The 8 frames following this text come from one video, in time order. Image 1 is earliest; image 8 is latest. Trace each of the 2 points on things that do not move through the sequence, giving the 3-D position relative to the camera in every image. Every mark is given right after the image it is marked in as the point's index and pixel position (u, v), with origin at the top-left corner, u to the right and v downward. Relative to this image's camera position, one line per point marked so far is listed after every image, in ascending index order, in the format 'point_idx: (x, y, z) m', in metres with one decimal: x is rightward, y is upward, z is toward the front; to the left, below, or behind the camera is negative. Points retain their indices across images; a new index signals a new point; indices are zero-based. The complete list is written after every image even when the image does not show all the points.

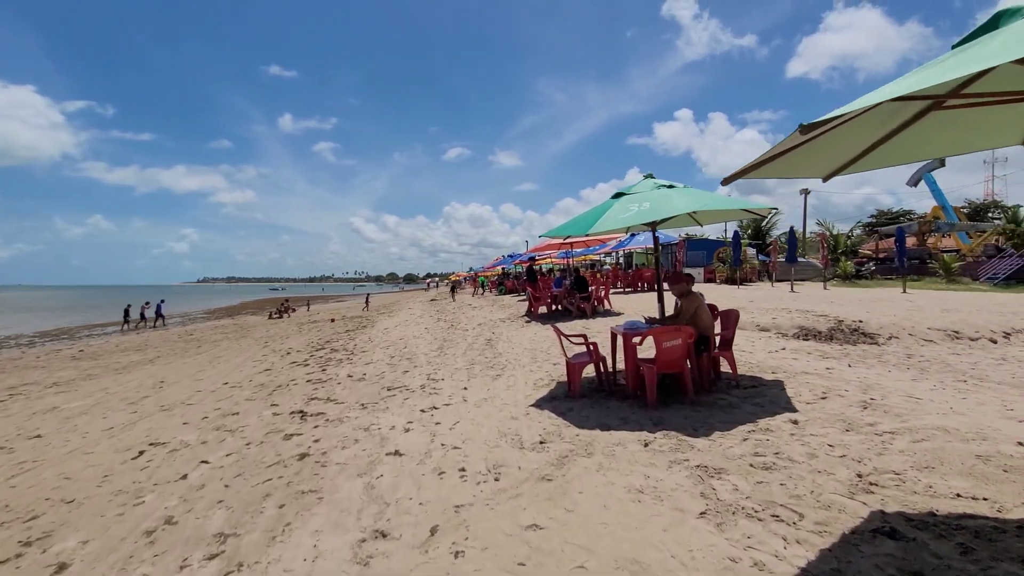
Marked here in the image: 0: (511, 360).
0: (0.0, -1.2, +8.1) m
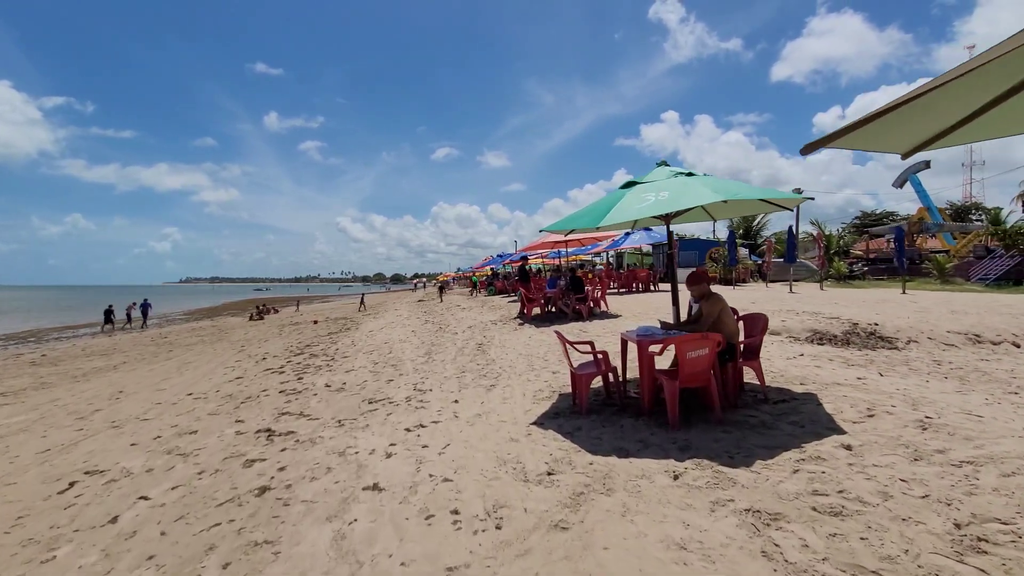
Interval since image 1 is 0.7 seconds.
0: (-0.1, -1.2, +7.4) m
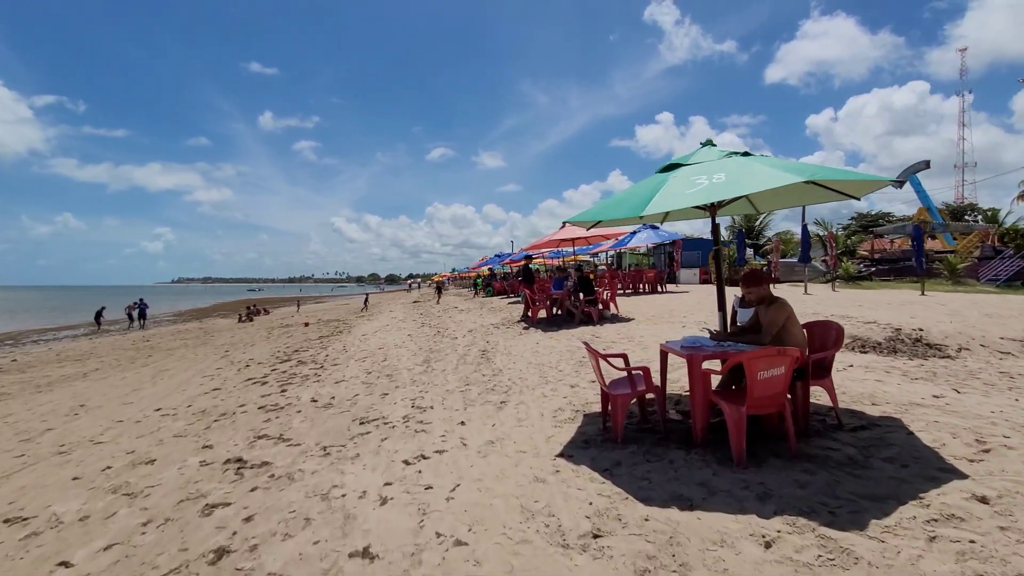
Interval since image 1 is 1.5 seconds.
0: (+0.1, -1.3, +6.6) m
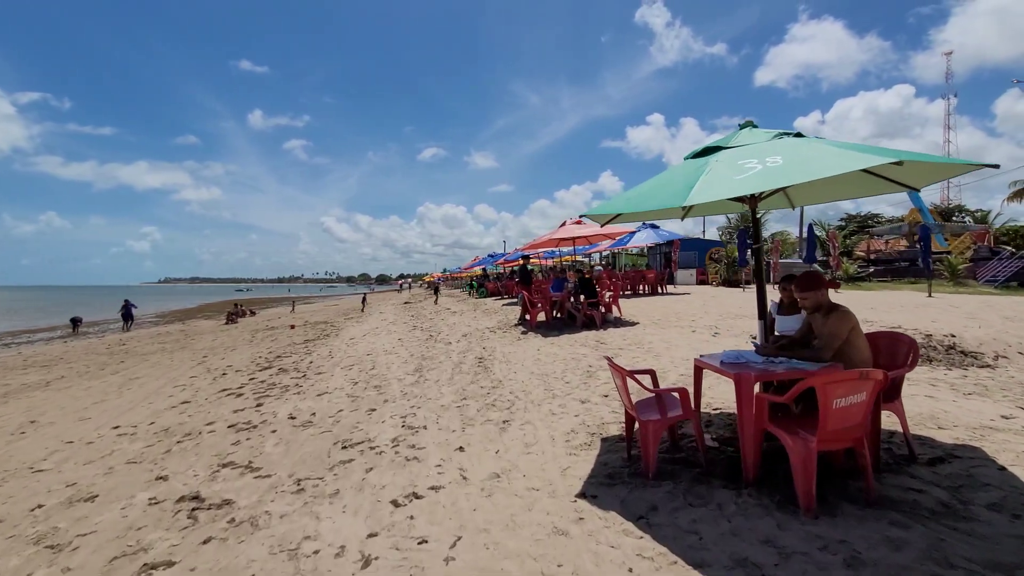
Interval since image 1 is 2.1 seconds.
0: (+0.1, -1.3, +5.9) m
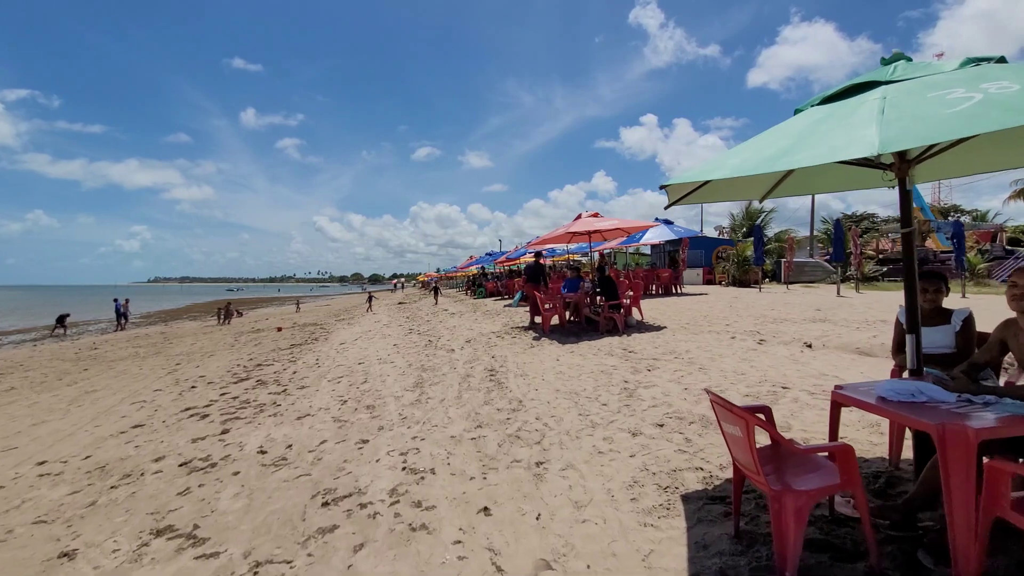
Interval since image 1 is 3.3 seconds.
0: (+0.3, -1.3, +4.7) m
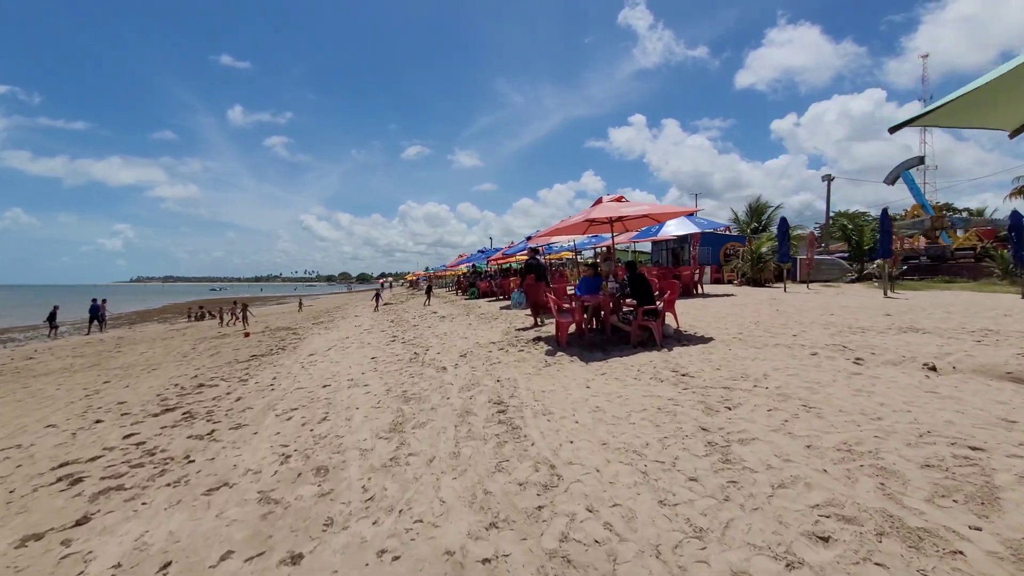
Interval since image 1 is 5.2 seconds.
0: (+0.6, -1.3, +2.8) m
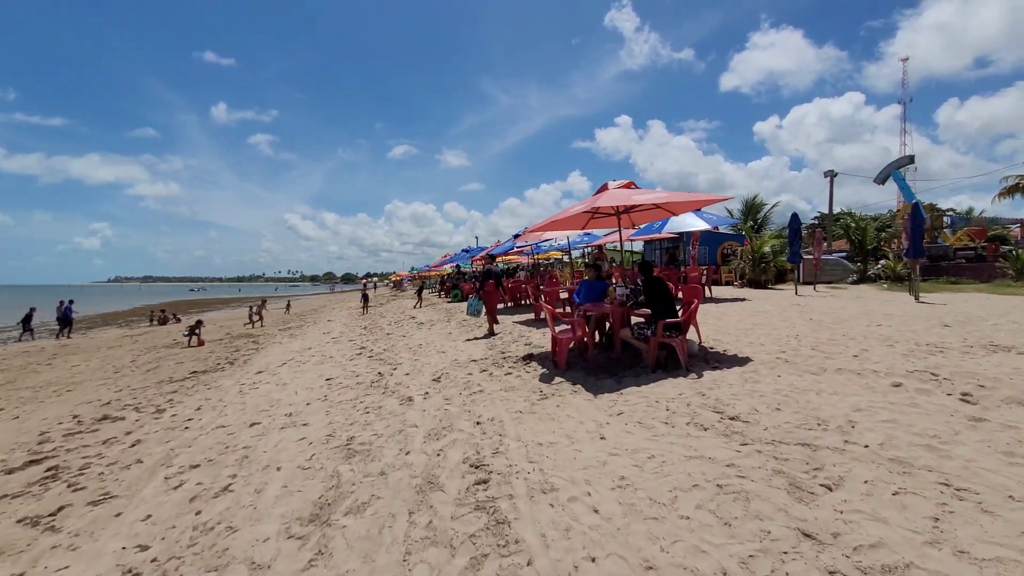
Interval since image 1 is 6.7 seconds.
0: (+0.5, -1.4, +1.3) m
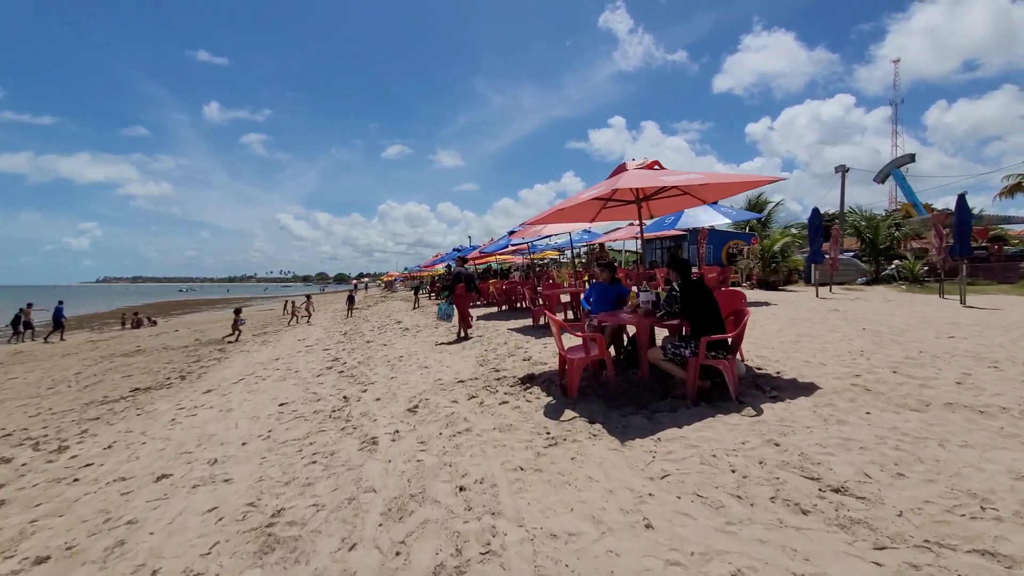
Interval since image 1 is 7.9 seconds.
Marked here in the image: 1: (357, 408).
0: (+0.5, -1.5, -0.1) m
1: (-1.8, -1.3, +5.5) m
